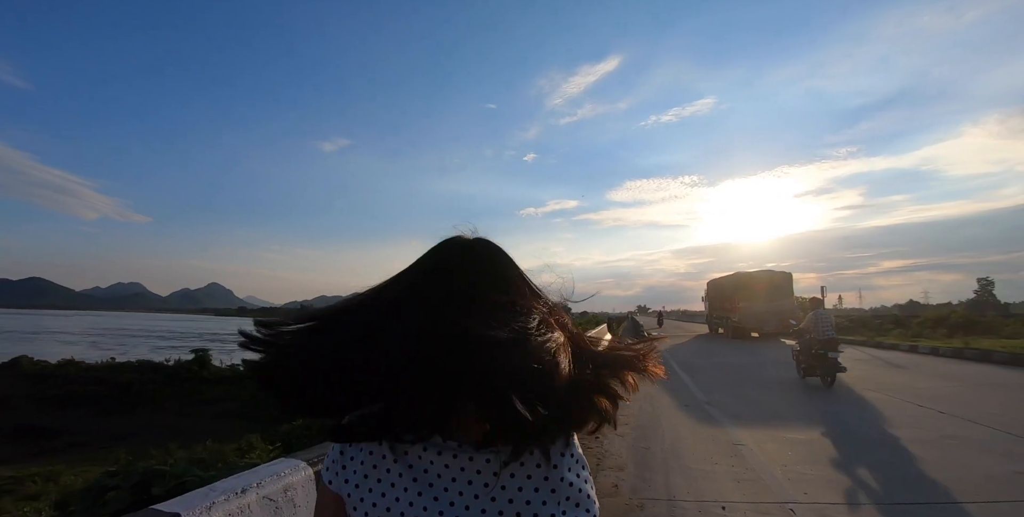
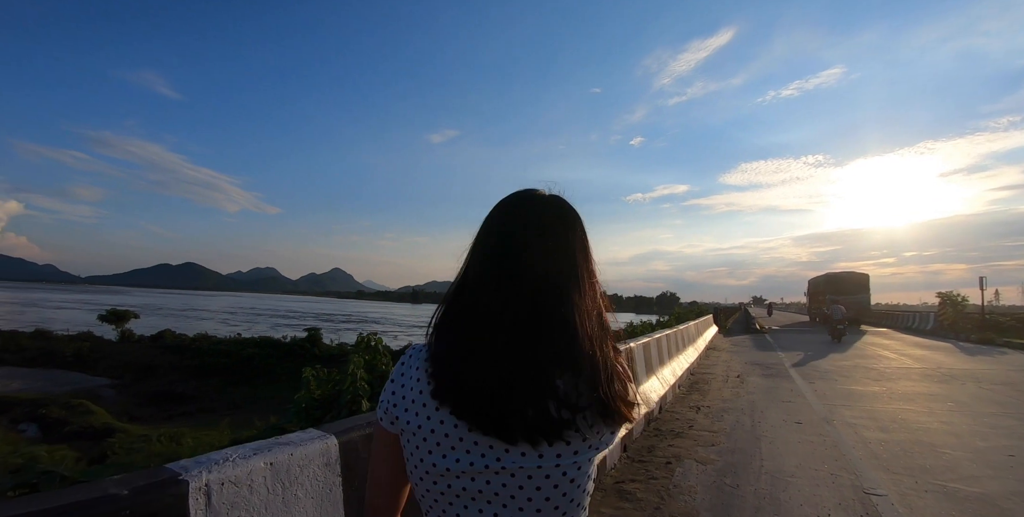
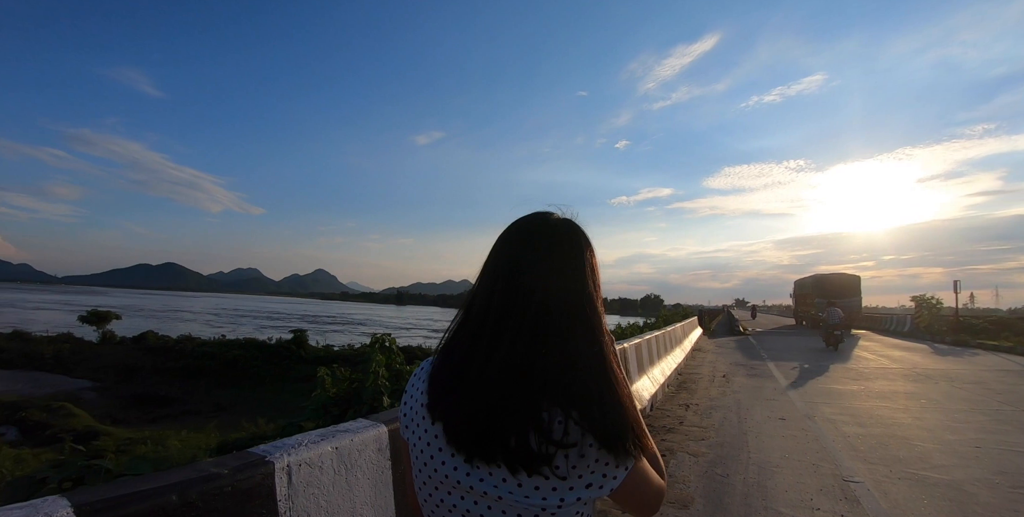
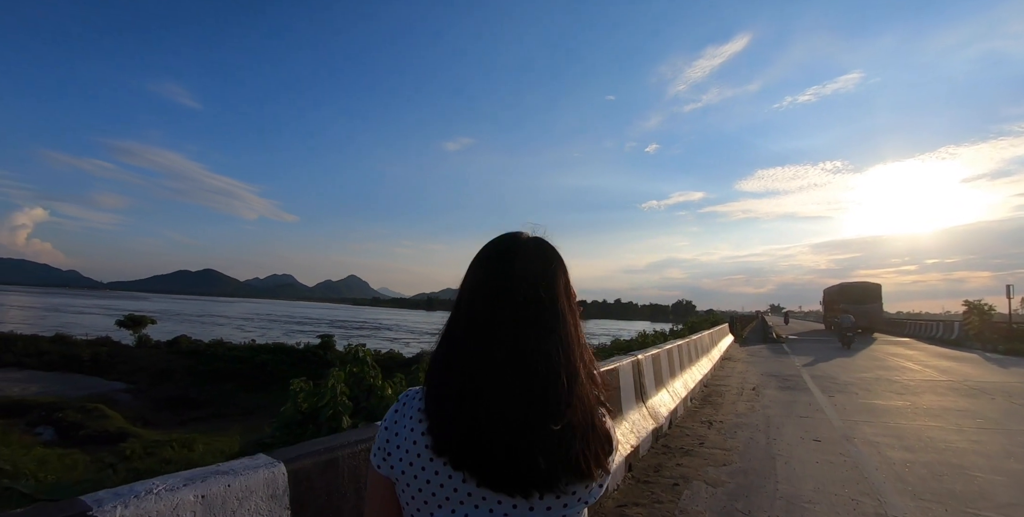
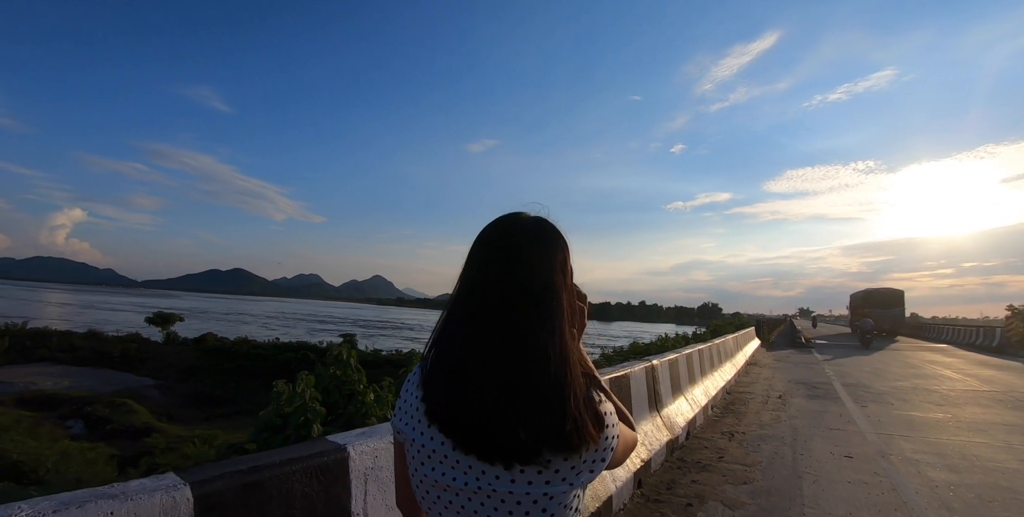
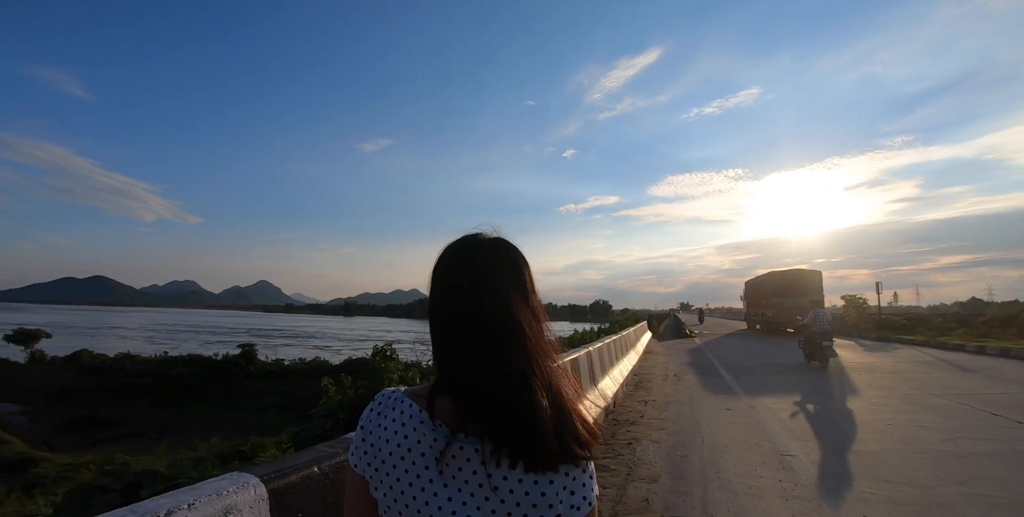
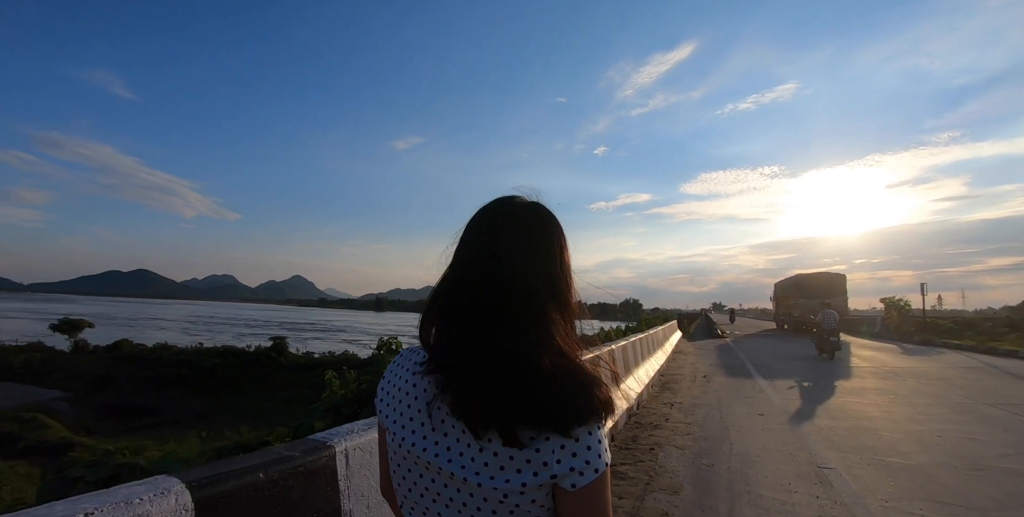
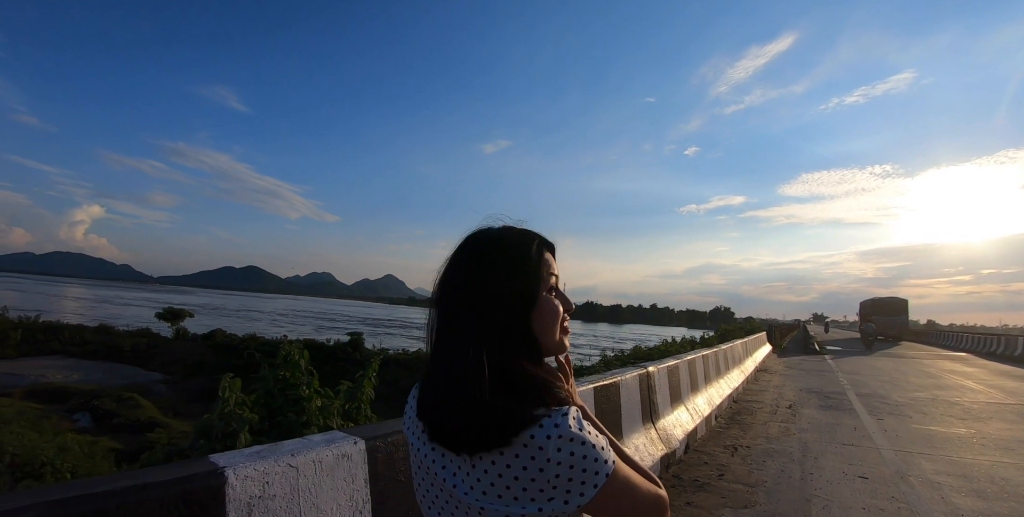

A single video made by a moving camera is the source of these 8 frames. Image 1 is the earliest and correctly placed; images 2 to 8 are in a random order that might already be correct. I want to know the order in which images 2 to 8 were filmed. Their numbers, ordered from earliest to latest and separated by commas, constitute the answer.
6, 7, 3, 2, 4, 5, 8
